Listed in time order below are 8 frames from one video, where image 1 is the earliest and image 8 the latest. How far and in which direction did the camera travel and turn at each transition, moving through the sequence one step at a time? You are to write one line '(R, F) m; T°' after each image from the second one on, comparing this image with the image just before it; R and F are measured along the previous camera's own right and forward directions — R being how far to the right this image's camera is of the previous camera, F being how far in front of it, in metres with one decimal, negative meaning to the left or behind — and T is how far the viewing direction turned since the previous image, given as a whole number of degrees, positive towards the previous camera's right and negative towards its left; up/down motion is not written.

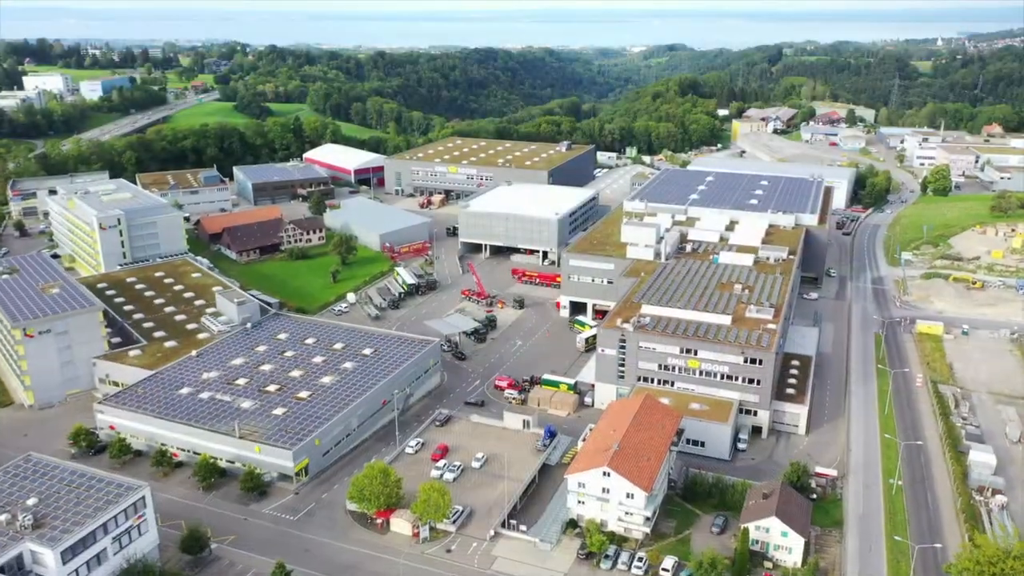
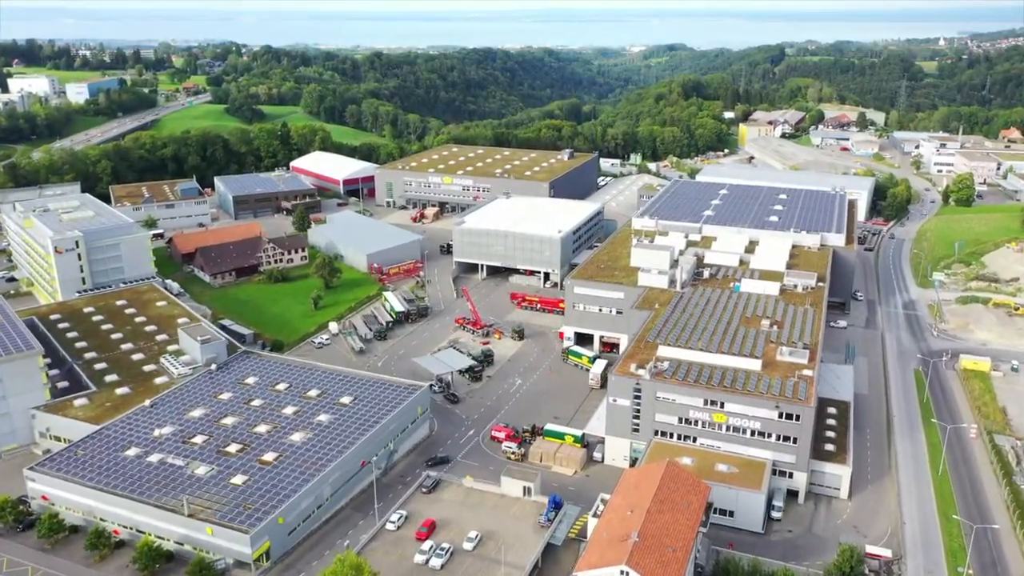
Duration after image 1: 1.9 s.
(0.0, +4.9) m; 0°
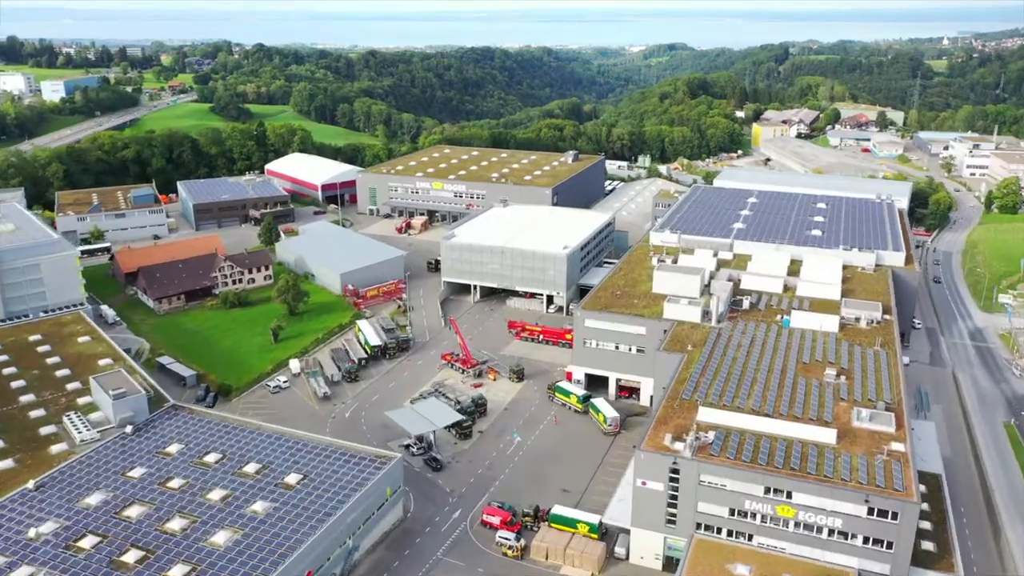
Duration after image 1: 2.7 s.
(+0.1, +8.1) m; 0°
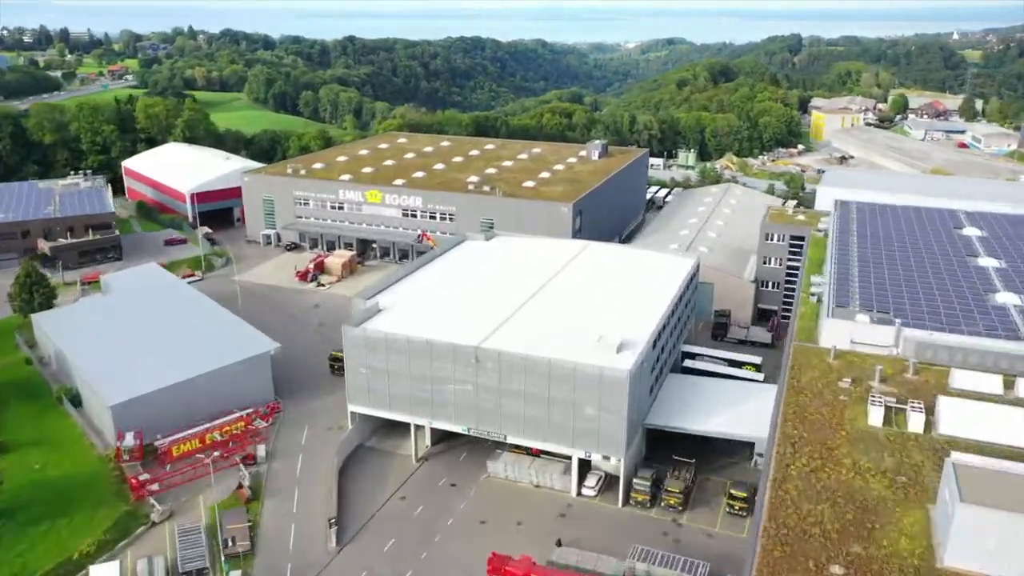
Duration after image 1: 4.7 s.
(+0.1, +27.2) m; +1°
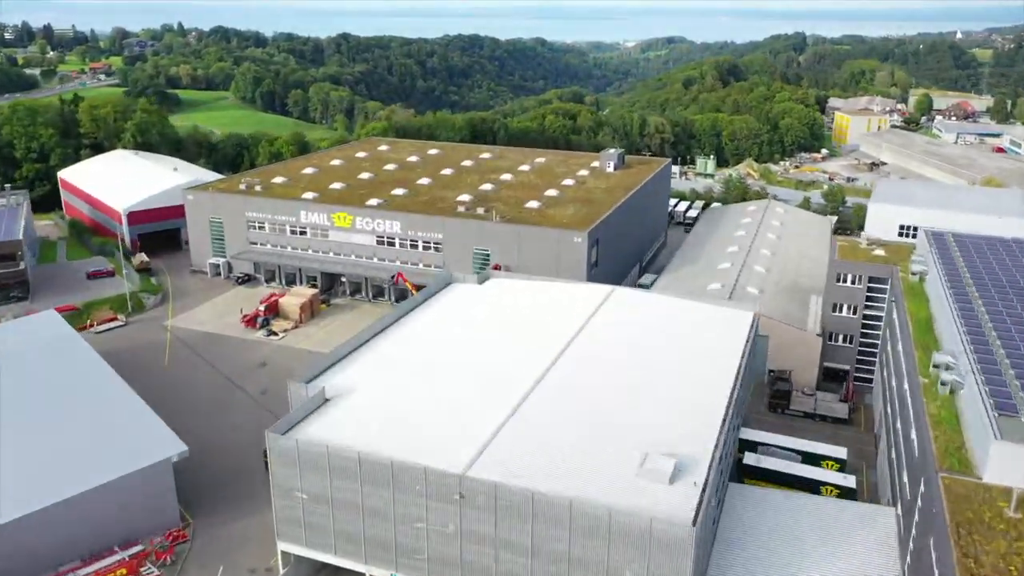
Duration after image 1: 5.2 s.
(-0.1, +7.0) m; 0°
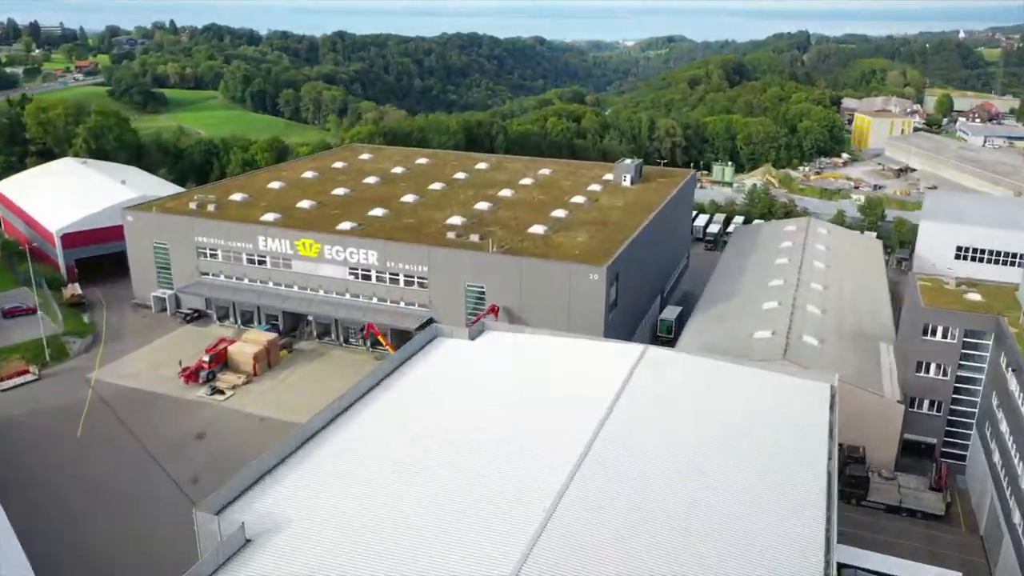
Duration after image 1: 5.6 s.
(-0.1, +5.3) m; 0°
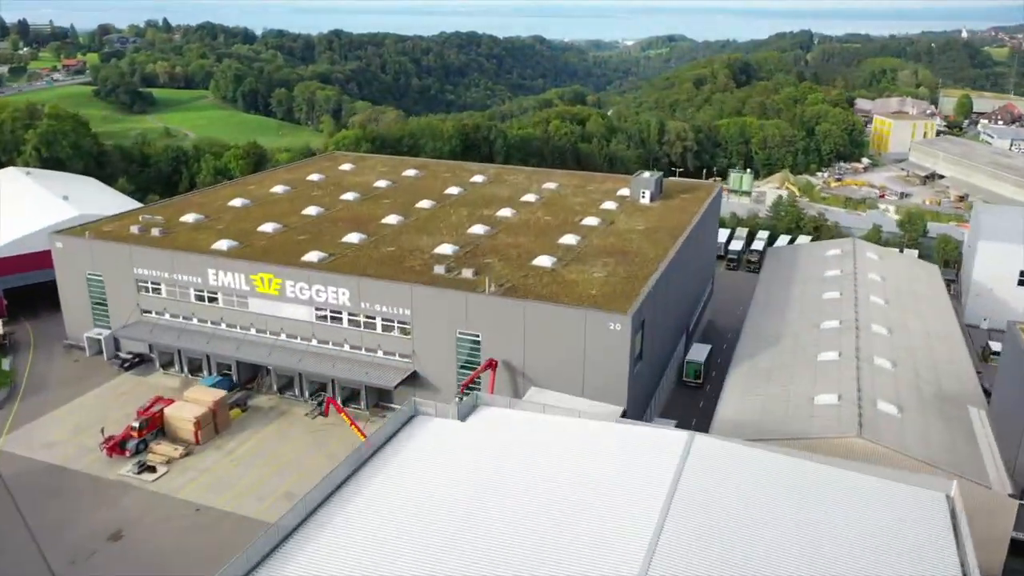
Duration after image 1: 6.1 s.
(-0.1, +4.5) m; 0°
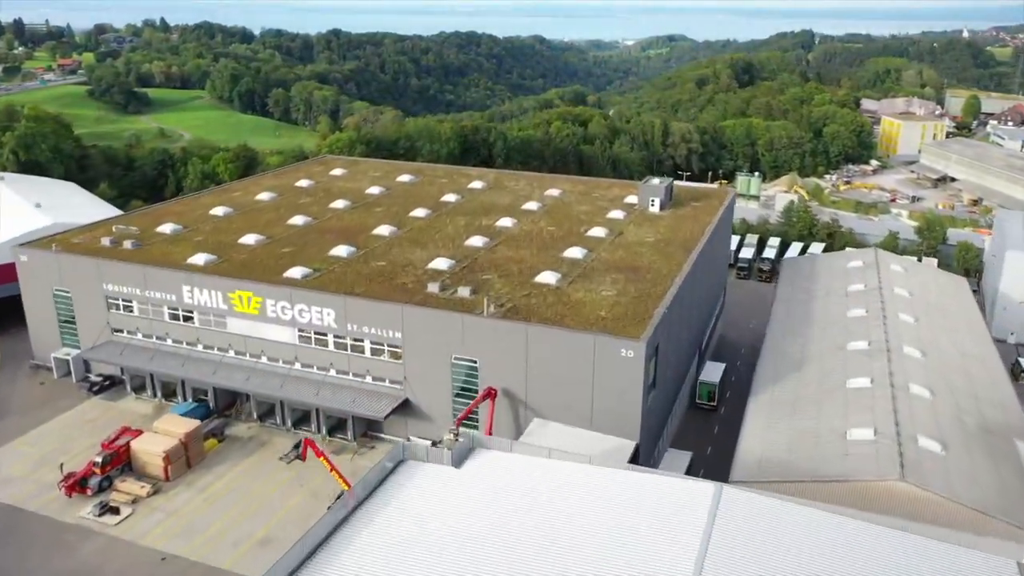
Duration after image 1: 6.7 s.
(0.0, +1.7) m; 0°
